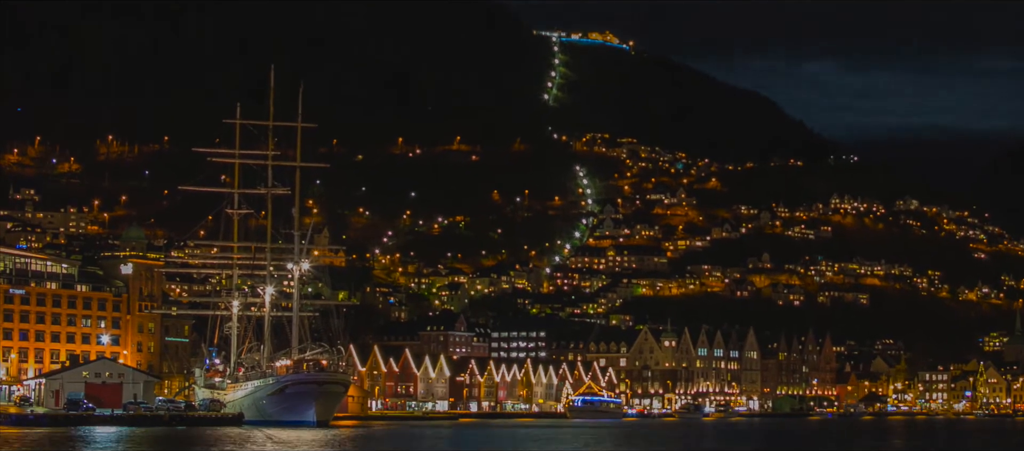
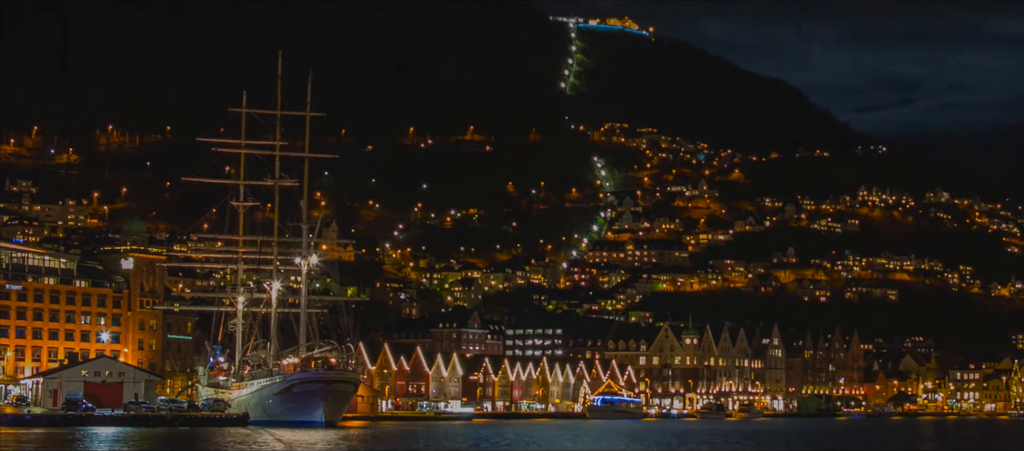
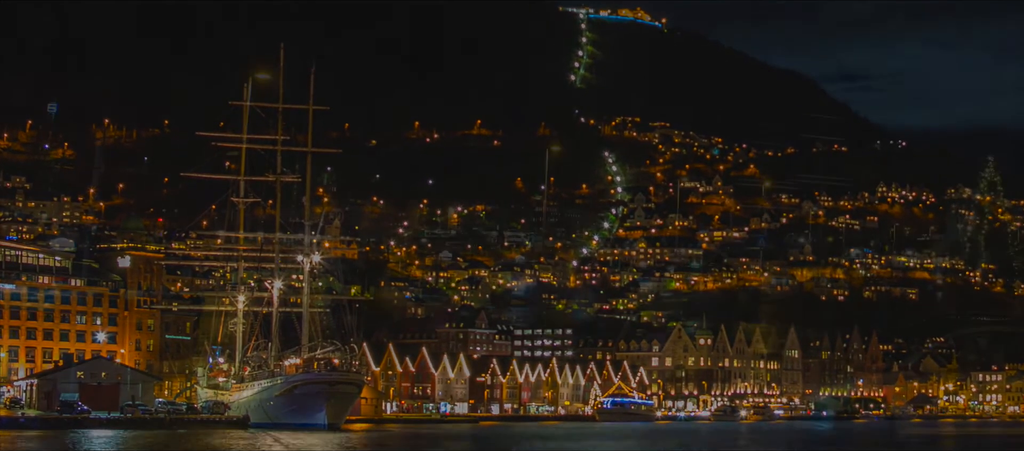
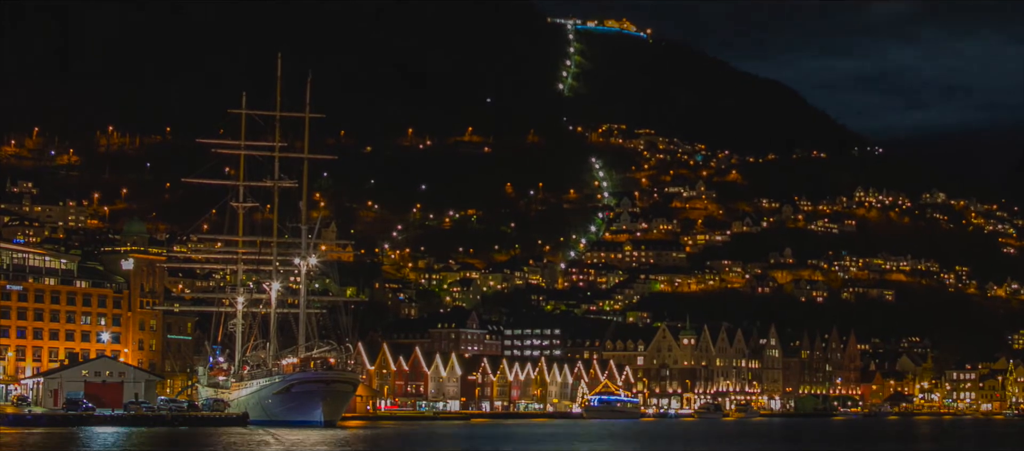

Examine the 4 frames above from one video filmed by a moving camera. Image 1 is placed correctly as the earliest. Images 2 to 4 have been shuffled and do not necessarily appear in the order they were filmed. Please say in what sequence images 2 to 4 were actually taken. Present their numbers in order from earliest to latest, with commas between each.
4, 2, 3
